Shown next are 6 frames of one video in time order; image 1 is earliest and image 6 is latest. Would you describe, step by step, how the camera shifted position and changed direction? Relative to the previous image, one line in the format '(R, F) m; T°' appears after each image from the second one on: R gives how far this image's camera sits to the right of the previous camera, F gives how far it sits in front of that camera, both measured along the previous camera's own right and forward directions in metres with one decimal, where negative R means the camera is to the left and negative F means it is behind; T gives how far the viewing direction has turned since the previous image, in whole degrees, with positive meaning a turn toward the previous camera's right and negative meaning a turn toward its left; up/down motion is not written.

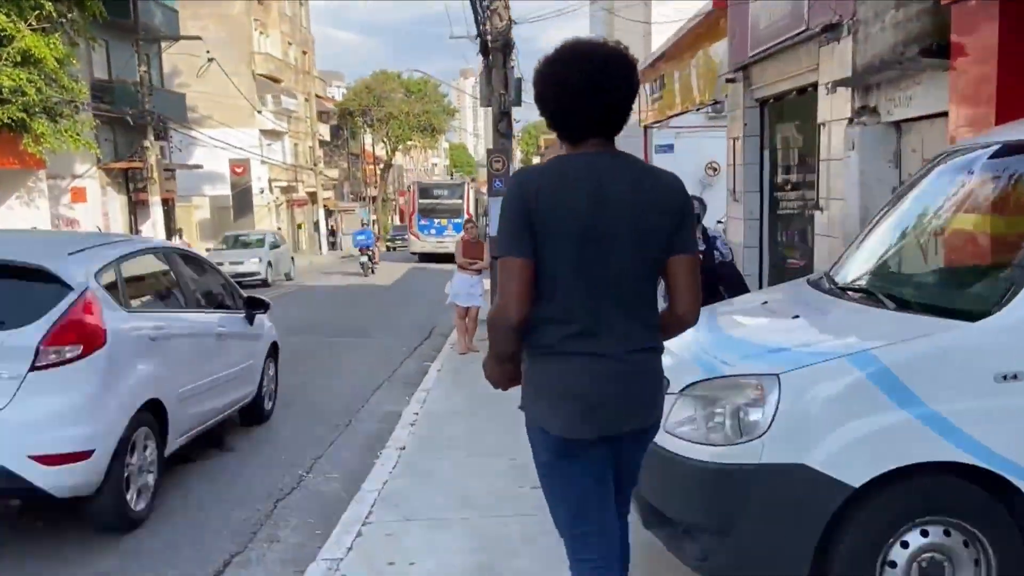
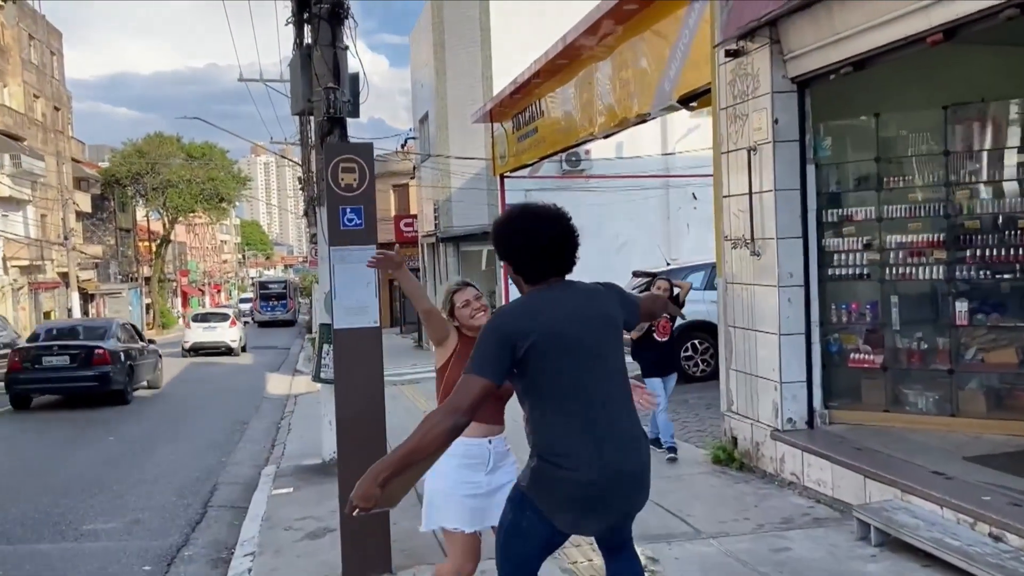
(-0.4, +5.7) m; +14°
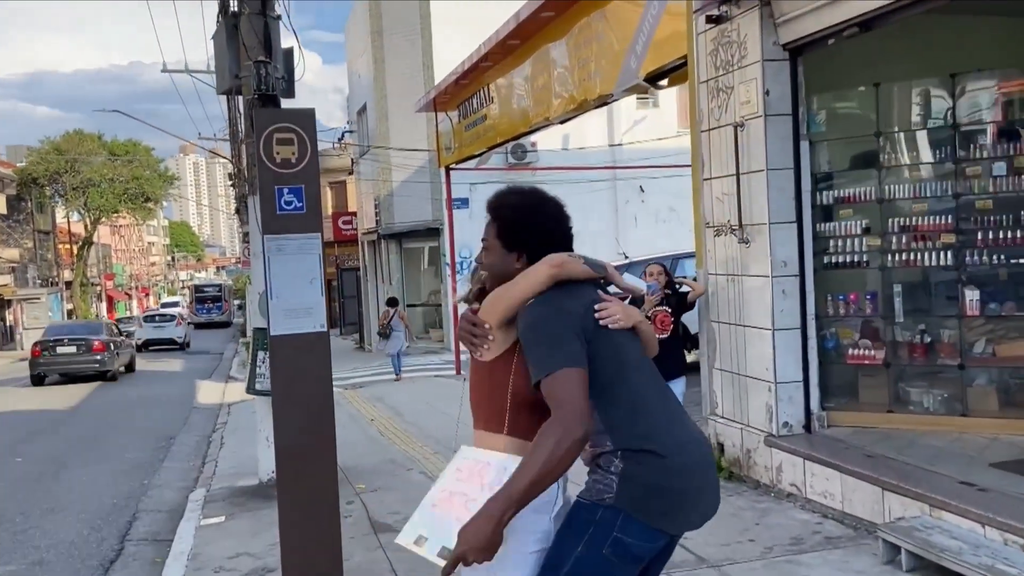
(-0.2, +0.8) m; +4°
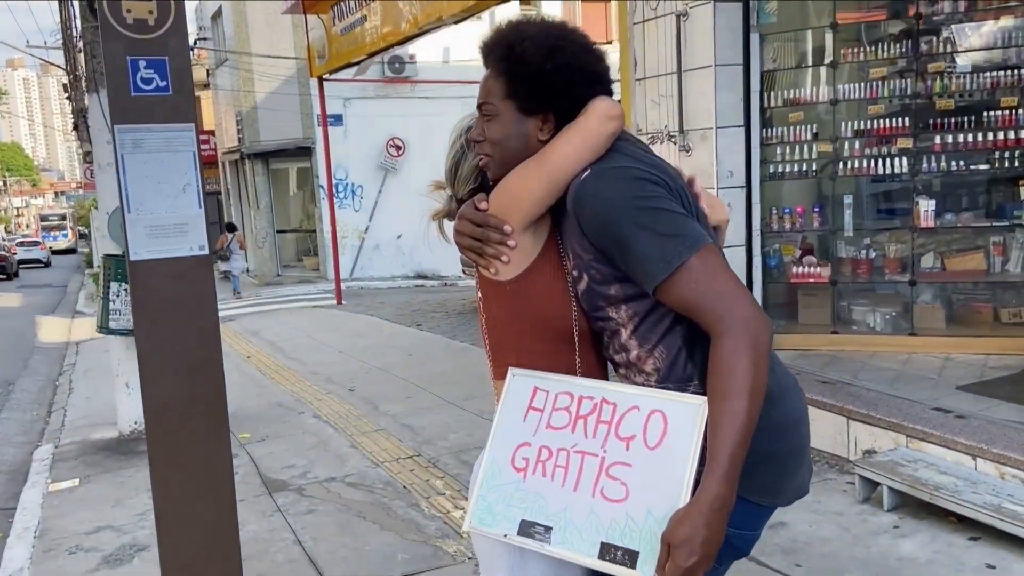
(-0.3, +0.9) m; +9°
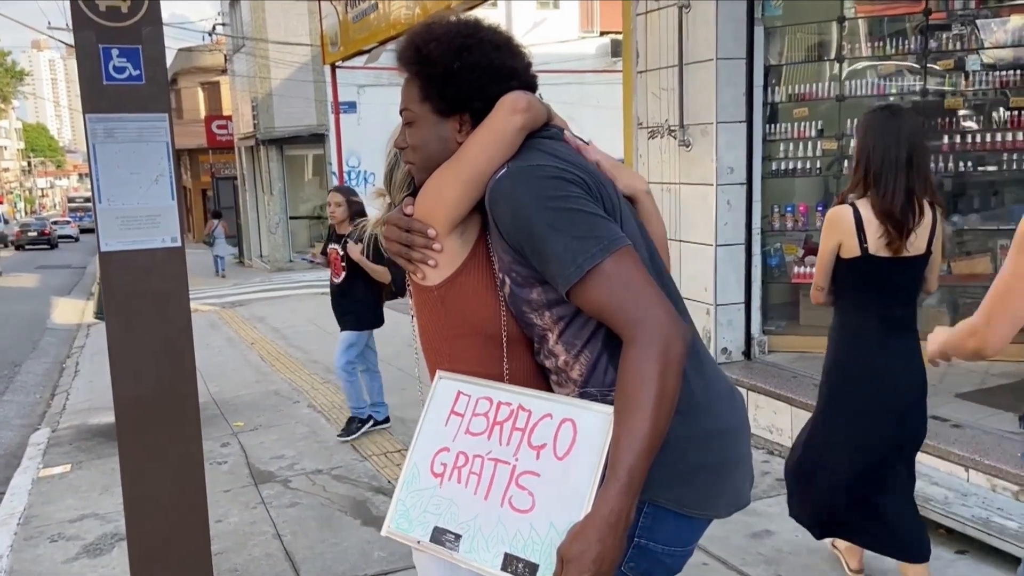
(+0.2, +0.1) m; -1°
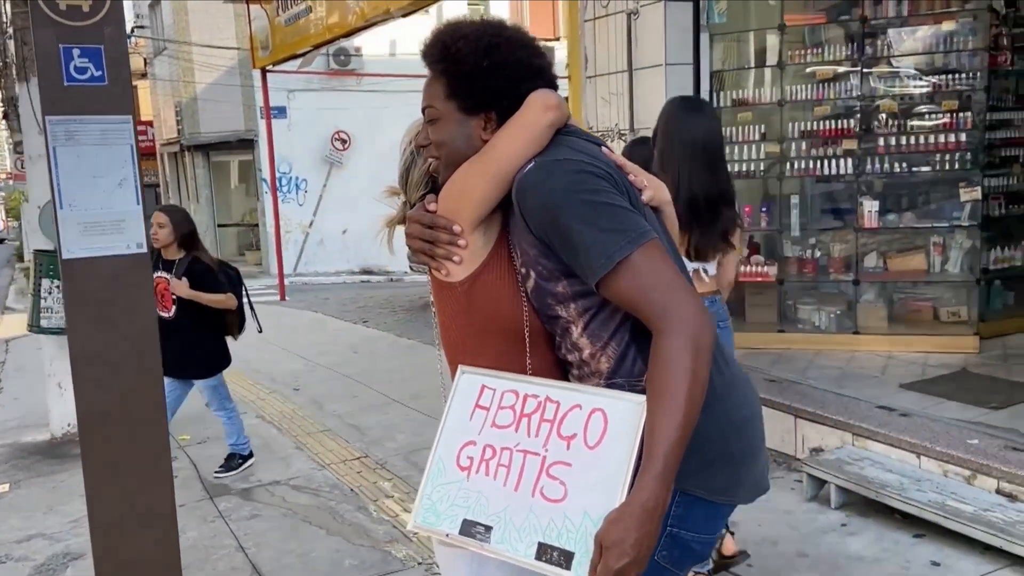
(-0.2, 0.0) m; +5°
